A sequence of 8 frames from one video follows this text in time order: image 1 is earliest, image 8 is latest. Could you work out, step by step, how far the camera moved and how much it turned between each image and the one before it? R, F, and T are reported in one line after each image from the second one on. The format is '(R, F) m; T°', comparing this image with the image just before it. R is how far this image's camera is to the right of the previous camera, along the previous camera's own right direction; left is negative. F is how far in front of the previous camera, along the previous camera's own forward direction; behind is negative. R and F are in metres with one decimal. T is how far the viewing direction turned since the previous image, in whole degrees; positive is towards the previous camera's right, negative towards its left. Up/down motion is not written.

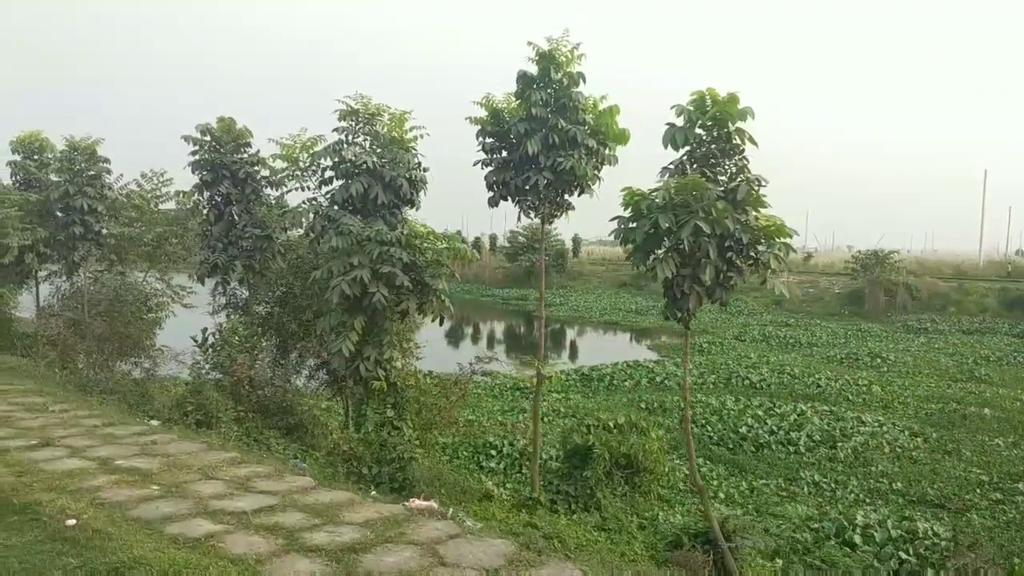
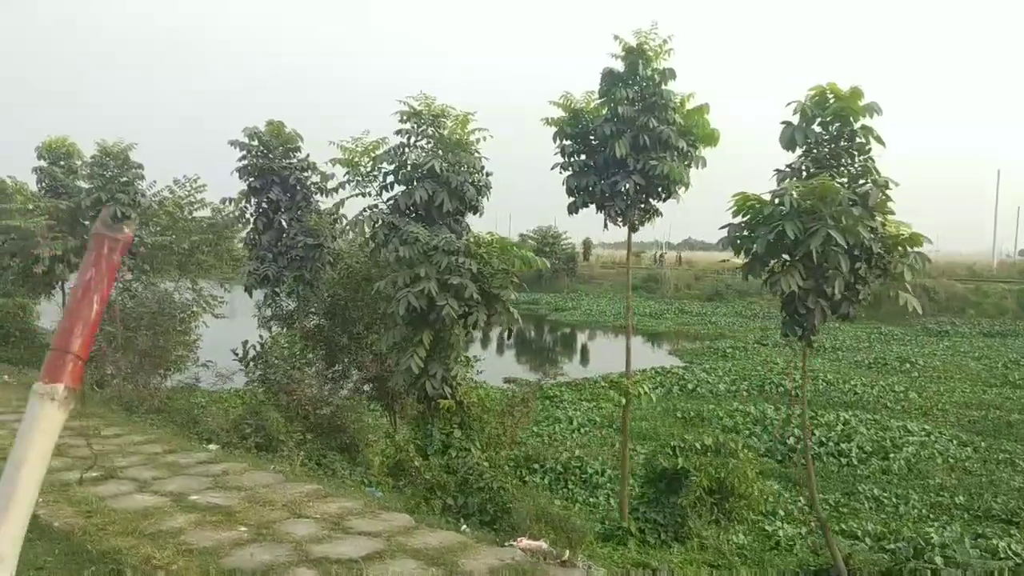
(-0.6, +0.5) m; 0°
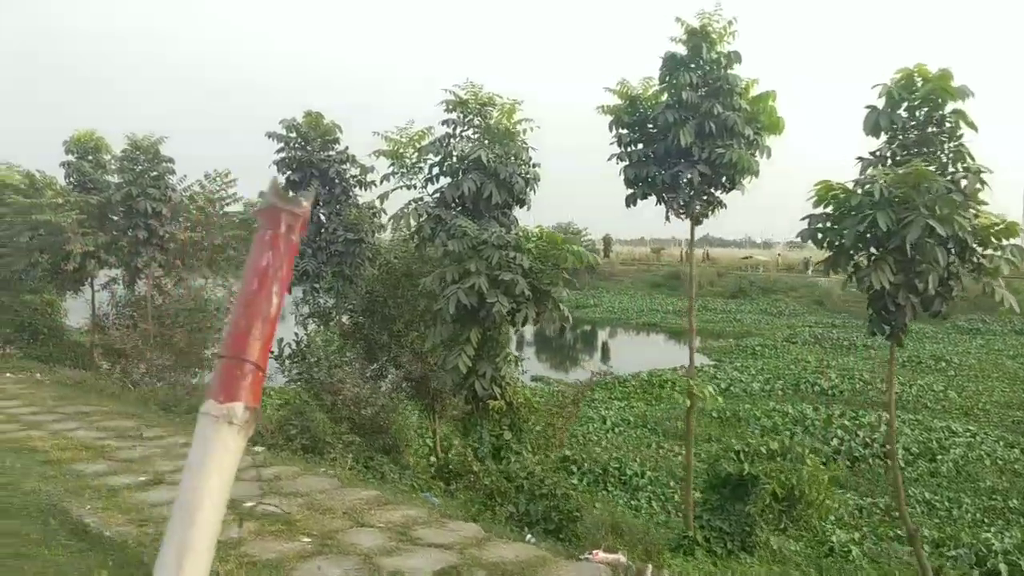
(-0.3, +0.3) m; -1°
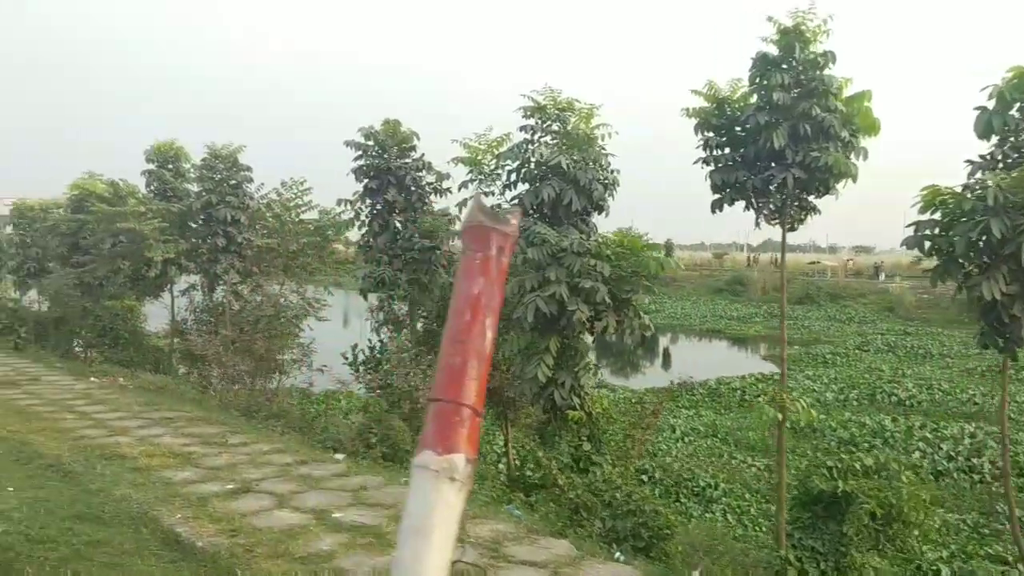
(-0.2, +0.1) m; -4°
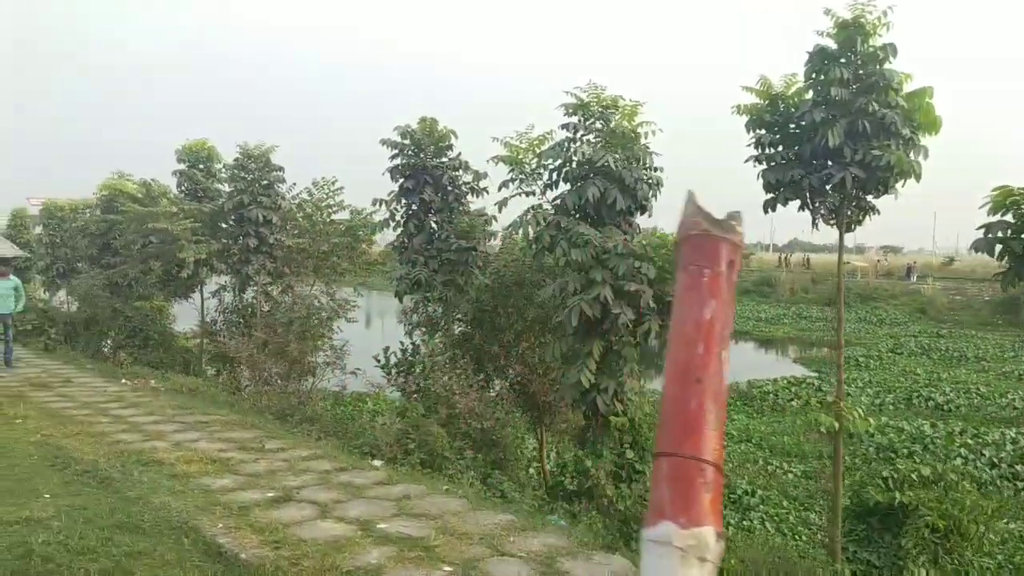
(-0.2, +0.2) m; -1°
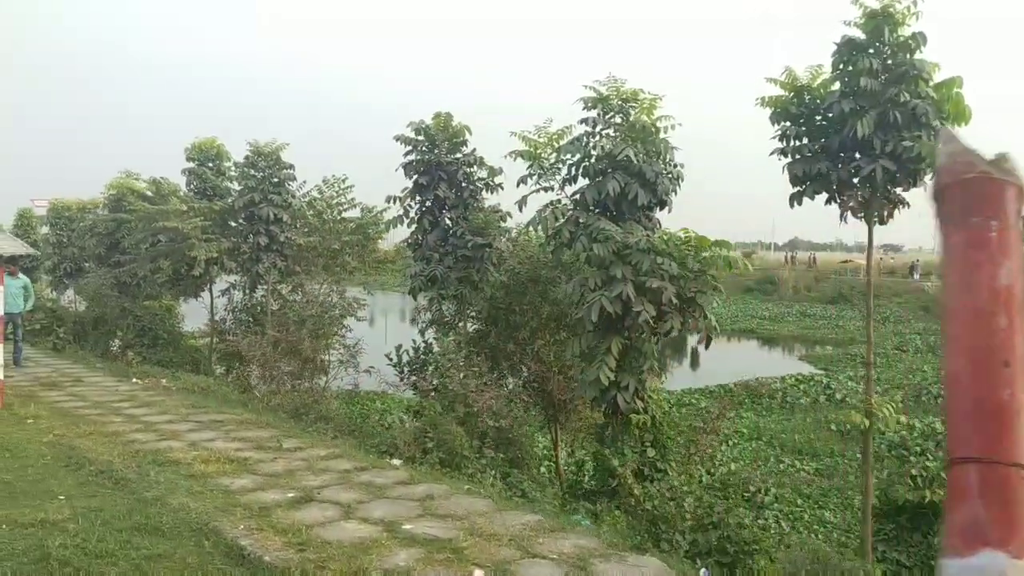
(-0.1, +0.1) m; 0°
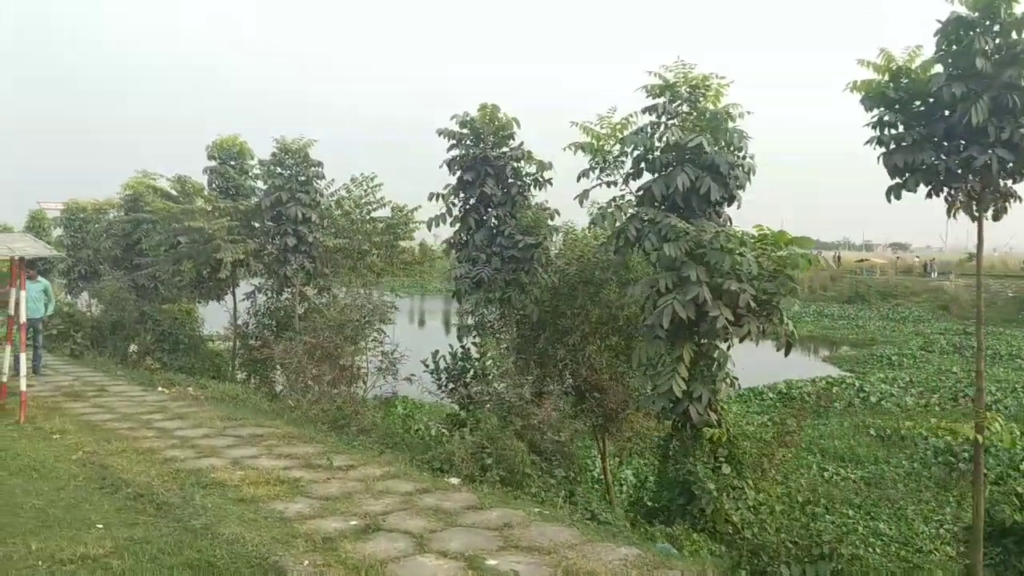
(-0.4, +0.5) m; 0°
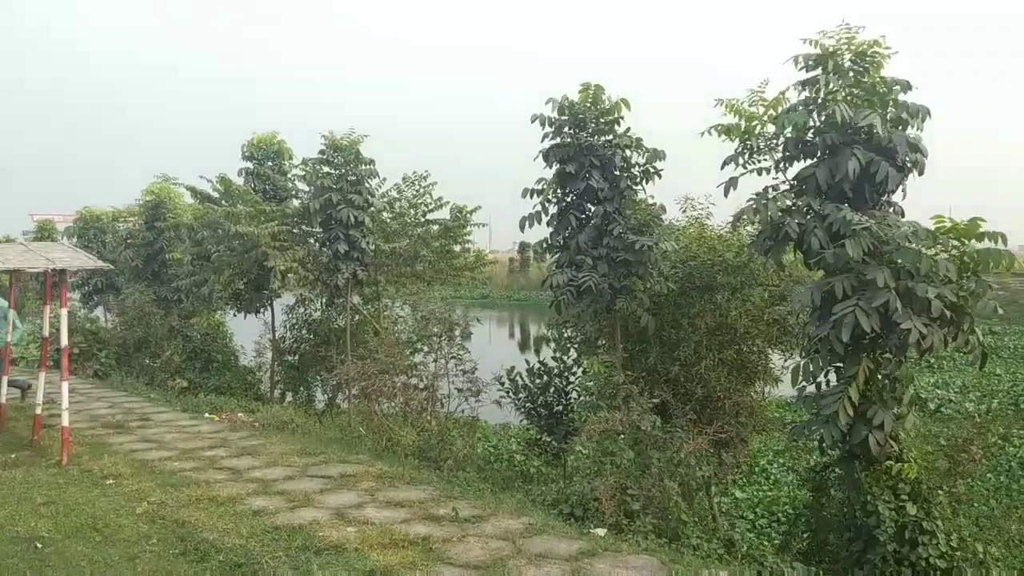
(-0.8, +0.9) m; 0°
